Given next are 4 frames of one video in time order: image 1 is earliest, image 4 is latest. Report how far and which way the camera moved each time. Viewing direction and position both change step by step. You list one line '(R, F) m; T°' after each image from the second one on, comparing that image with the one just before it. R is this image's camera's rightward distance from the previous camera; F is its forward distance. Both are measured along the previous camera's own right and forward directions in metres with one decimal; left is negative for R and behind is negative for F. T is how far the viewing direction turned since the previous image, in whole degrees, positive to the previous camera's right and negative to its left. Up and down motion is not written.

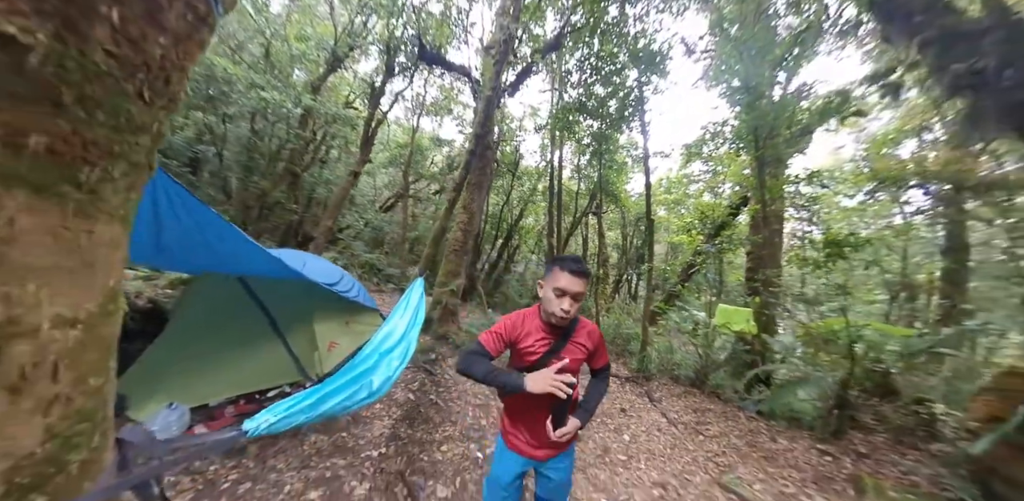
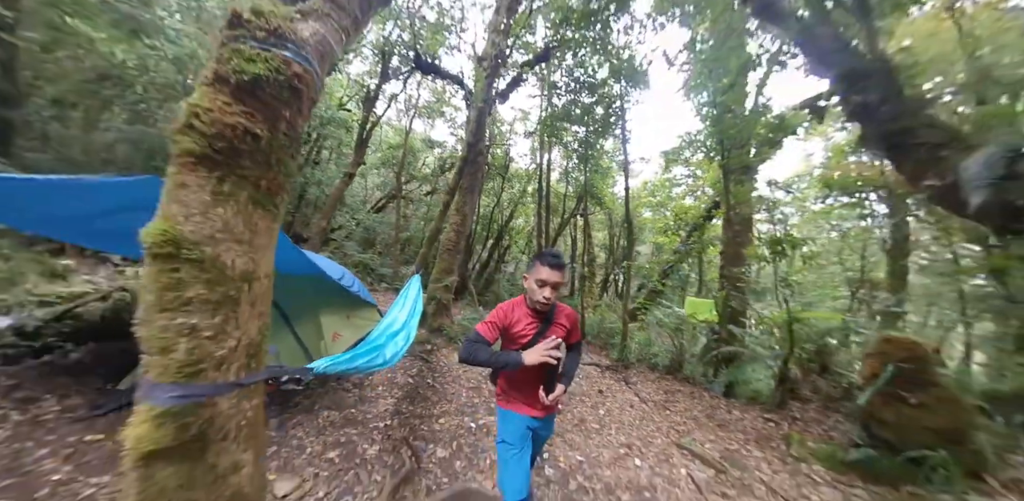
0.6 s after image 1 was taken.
(0.0, -0.3) m; +2°
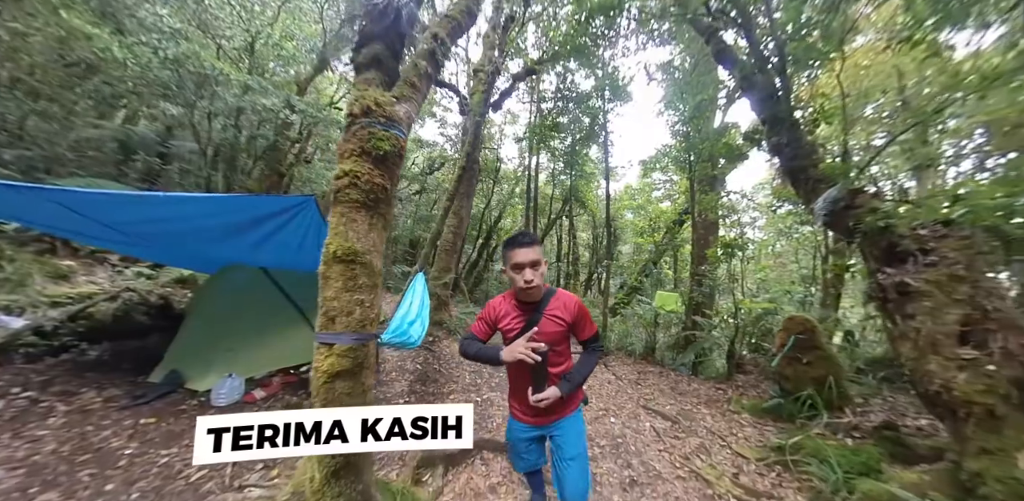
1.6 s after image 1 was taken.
(-0.2, -0.5) m; +3°
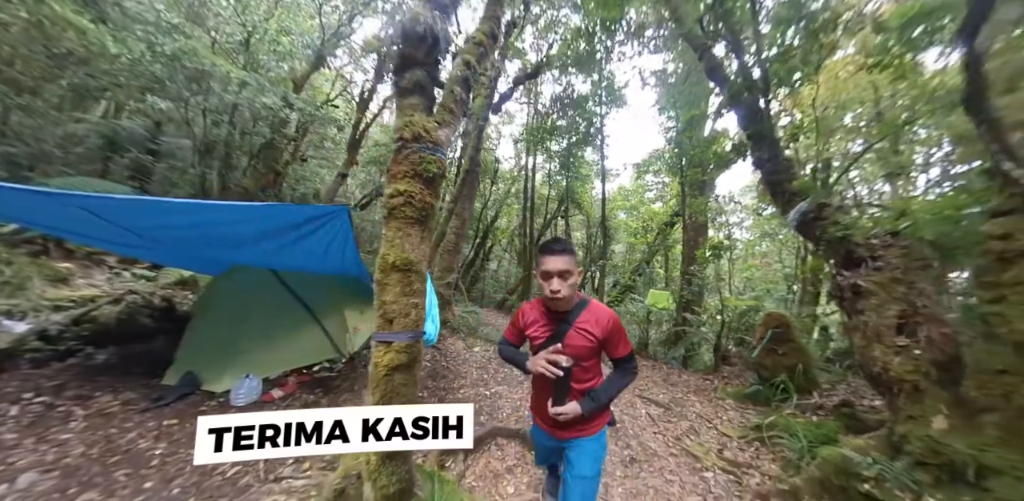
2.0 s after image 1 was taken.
(-0.2, -0.2) m; +1°
